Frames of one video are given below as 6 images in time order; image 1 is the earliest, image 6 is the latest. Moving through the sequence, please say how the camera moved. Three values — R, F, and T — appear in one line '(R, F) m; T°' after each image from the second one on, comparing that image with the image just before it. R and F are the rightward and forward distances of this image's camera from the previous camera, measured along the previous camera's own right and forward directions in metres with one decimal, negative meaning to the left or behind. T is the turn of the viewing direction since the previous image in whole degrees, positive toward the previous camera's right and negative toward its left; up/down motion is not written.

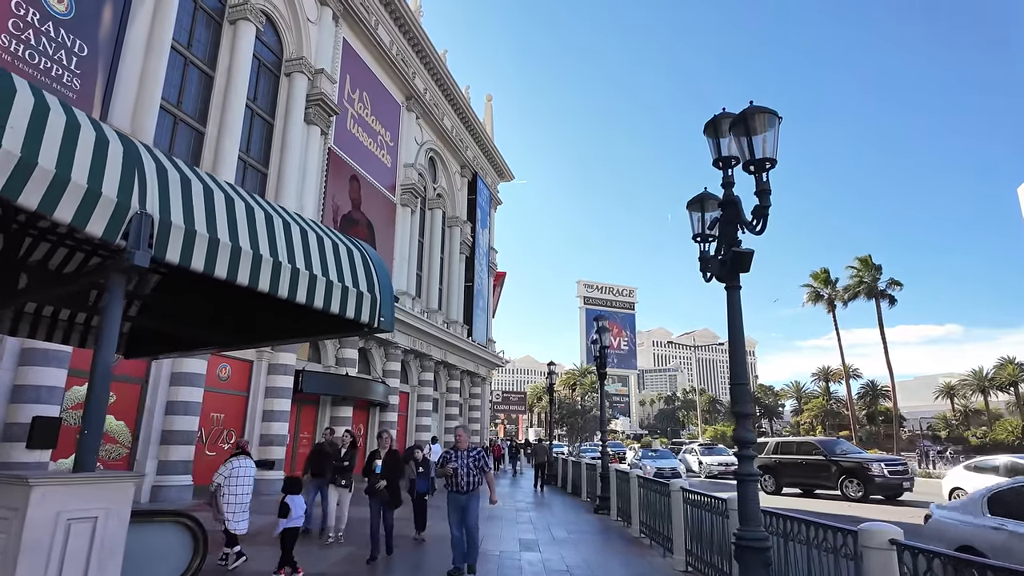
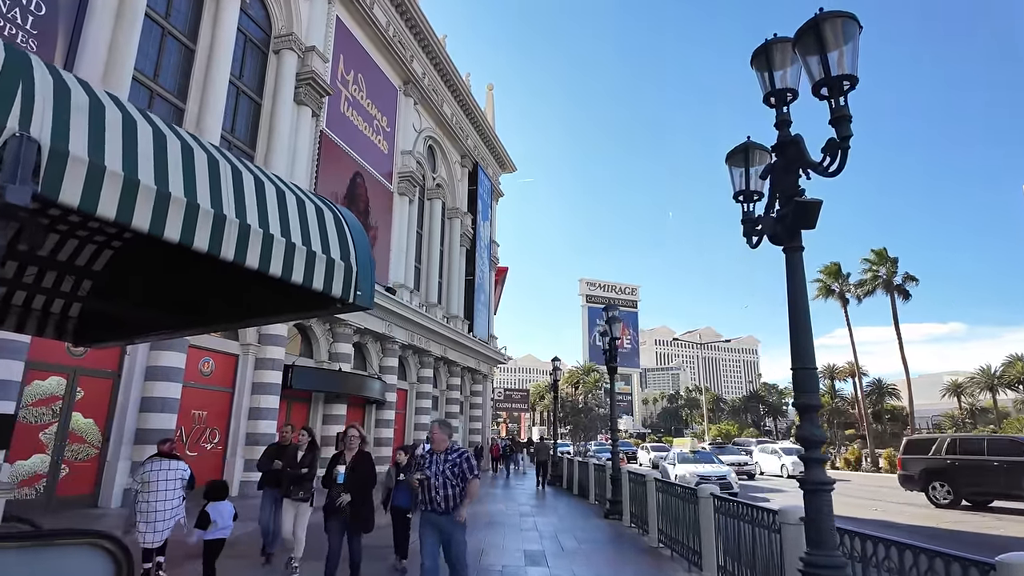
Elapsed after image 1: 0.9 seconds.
(0.0, +1.1) m; 0°
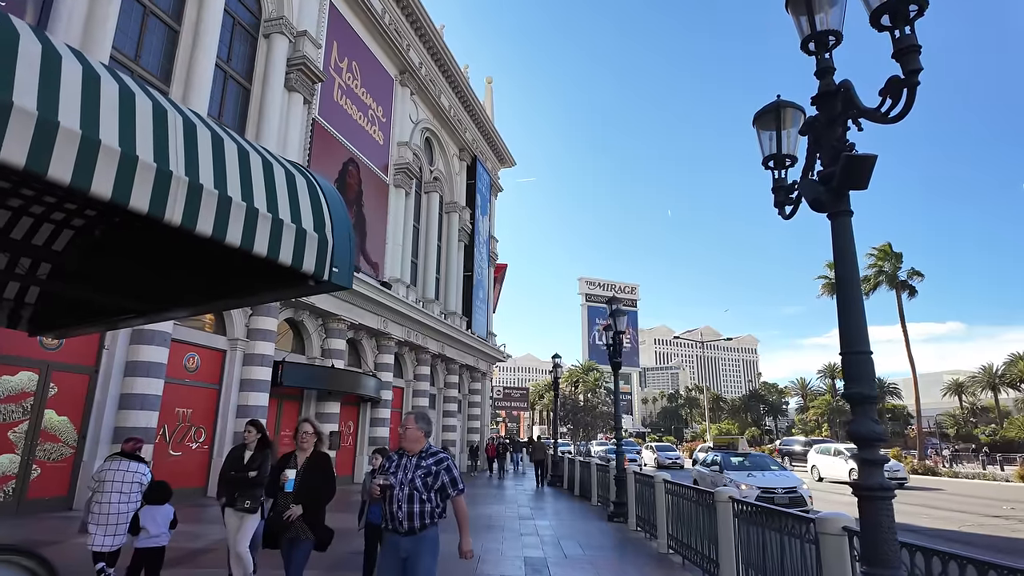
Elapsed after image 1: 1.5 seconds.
(0.0, +0.6) m; 0°
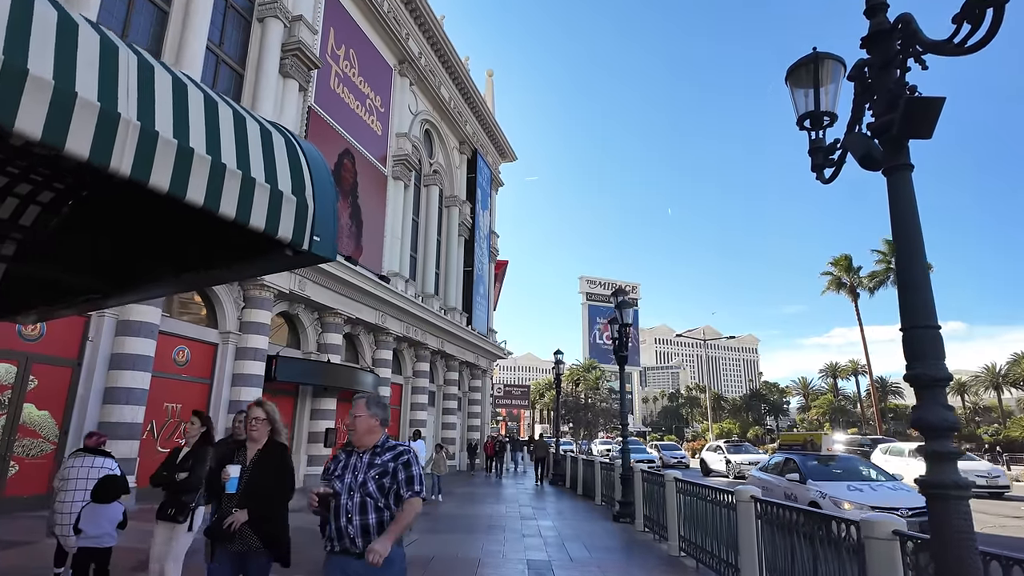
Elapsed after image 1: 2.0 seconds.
(0.0, +0.5) m; 0°
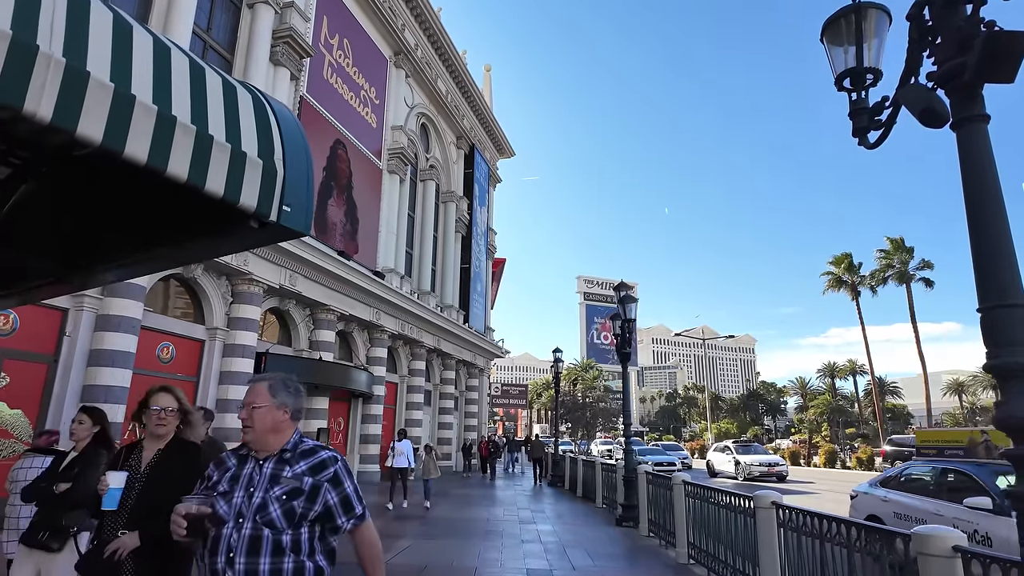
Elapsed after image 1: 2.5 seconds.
(0.0, +0.5) m; 0°
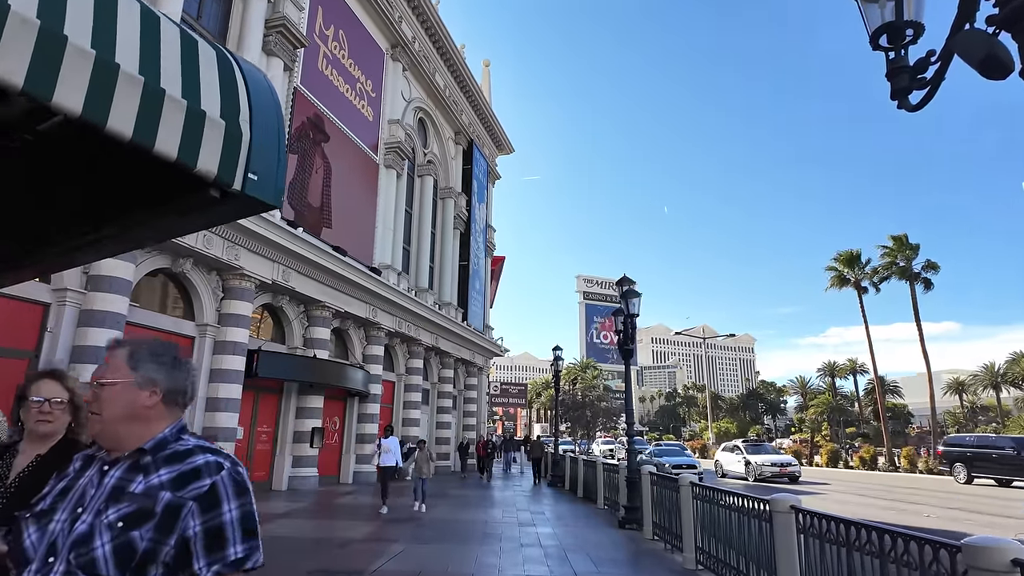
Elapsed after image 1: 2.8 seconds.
(0.0, +0.4) m; 0°
